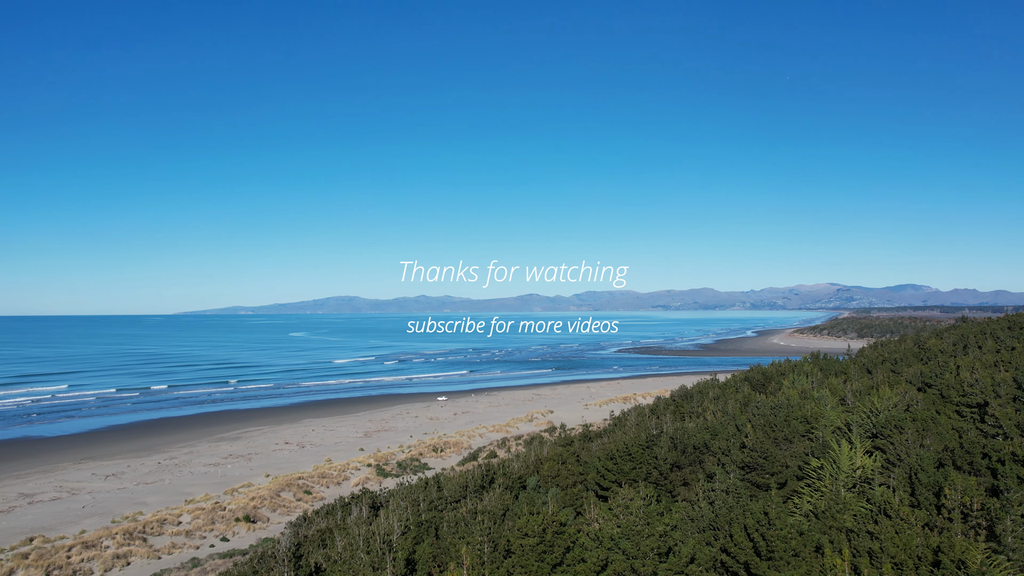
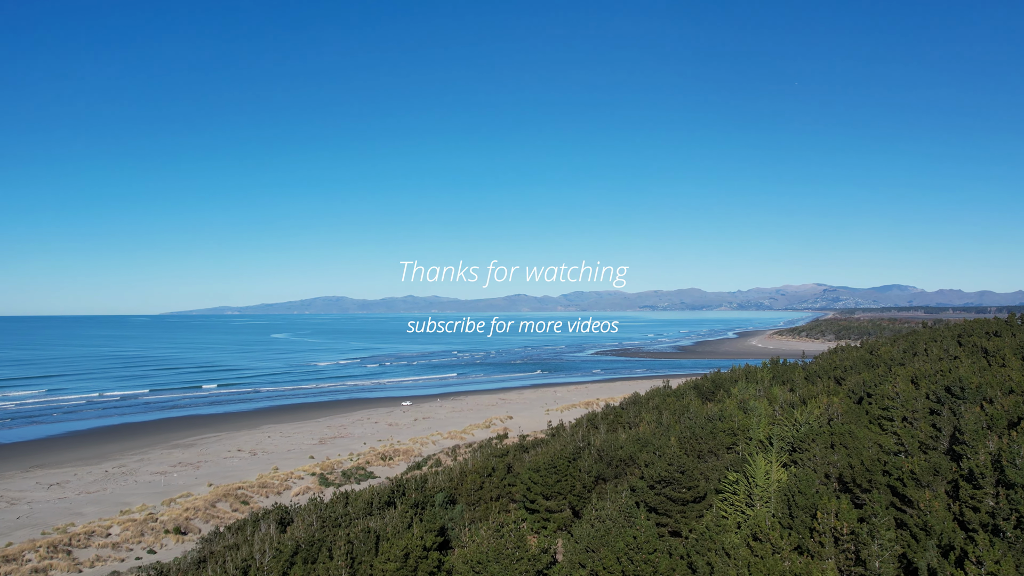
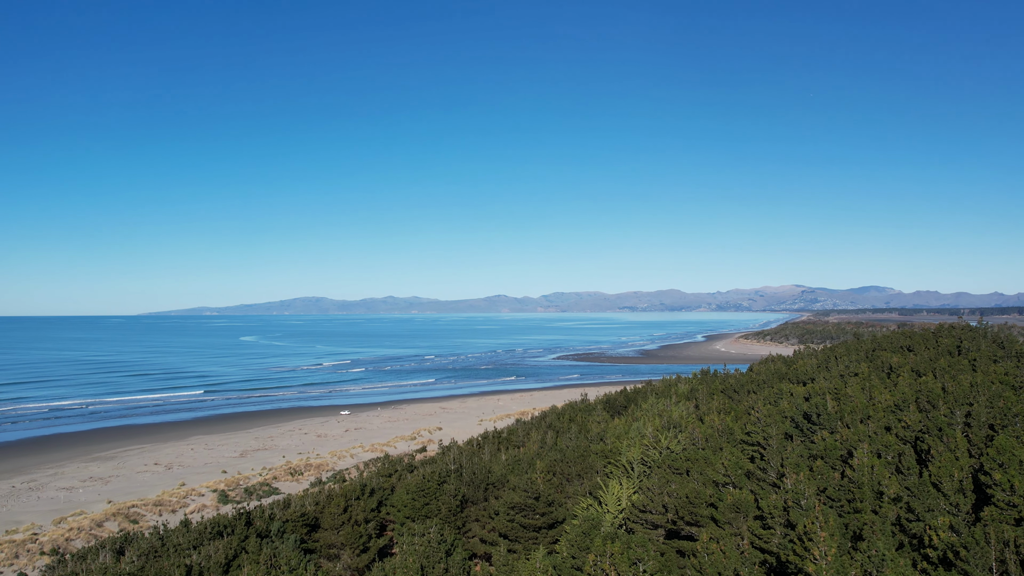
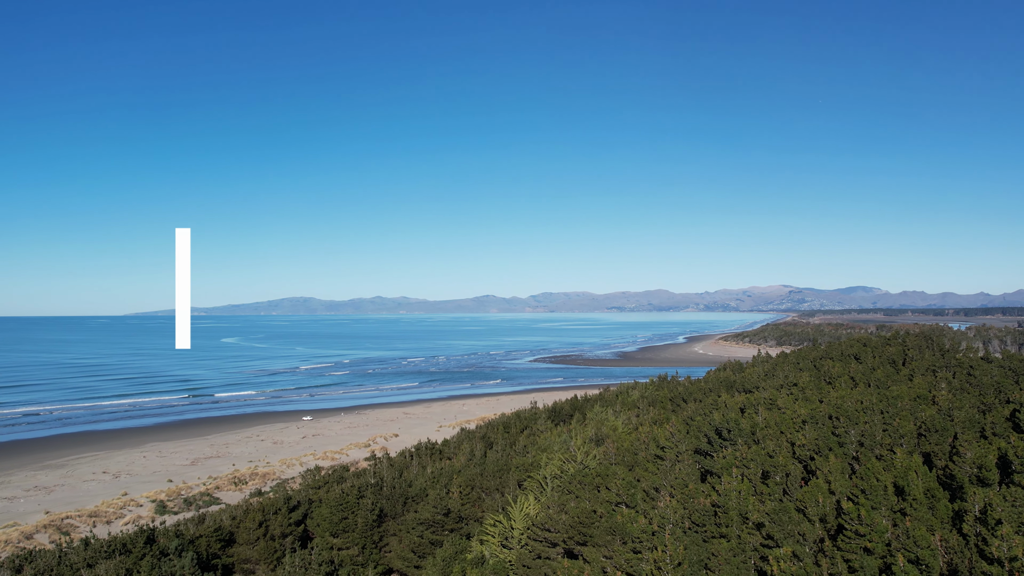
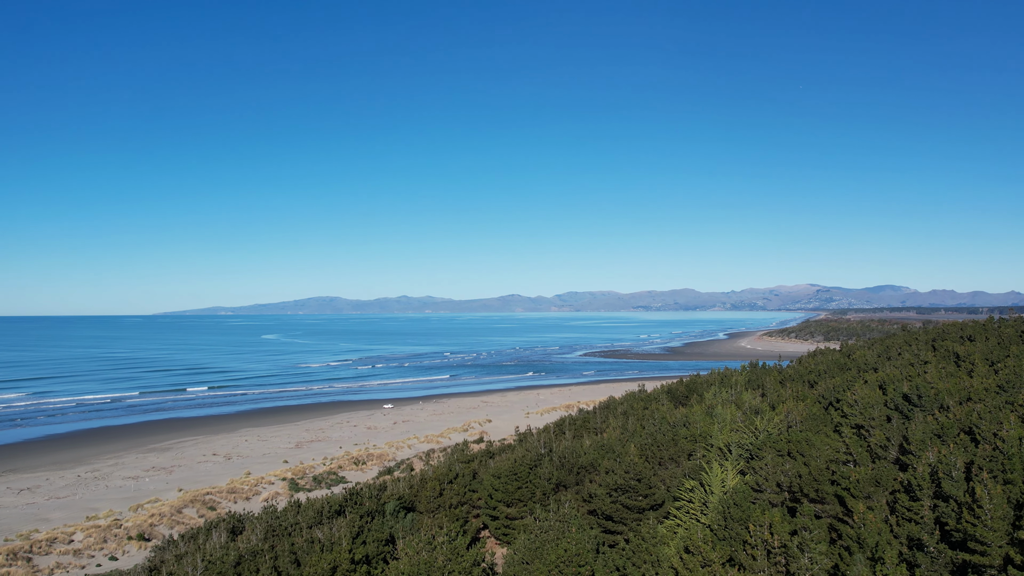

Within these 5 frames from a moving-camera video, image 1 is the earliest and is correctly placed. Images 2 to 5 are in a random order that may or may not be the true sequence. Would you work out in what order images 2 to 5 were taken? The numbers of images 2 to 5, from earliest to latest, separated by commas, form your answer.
2, 5, 3, 4
